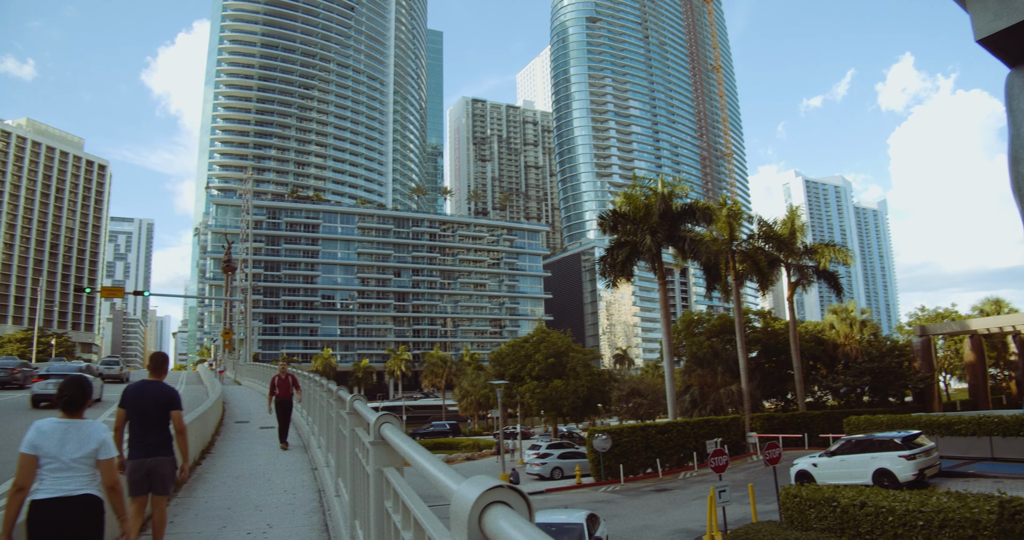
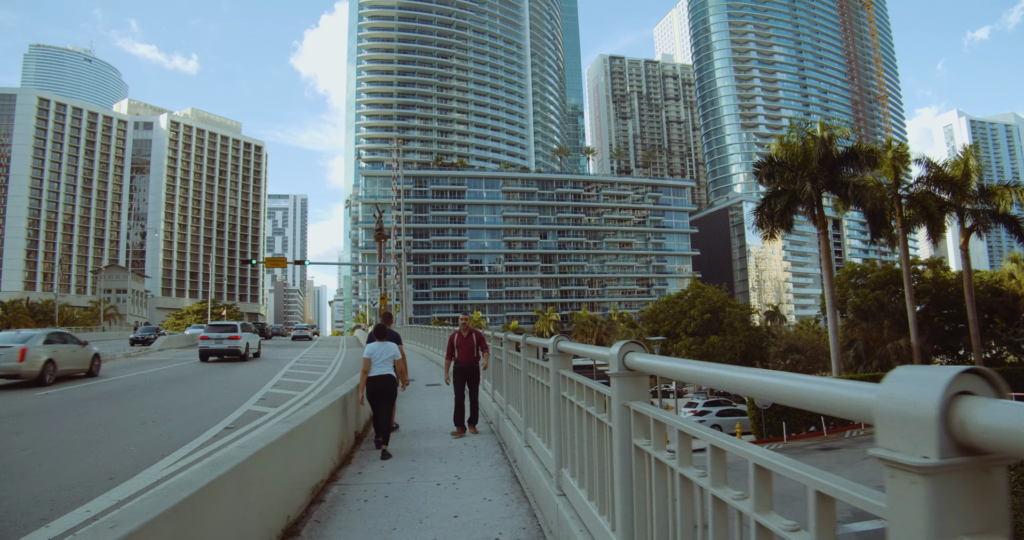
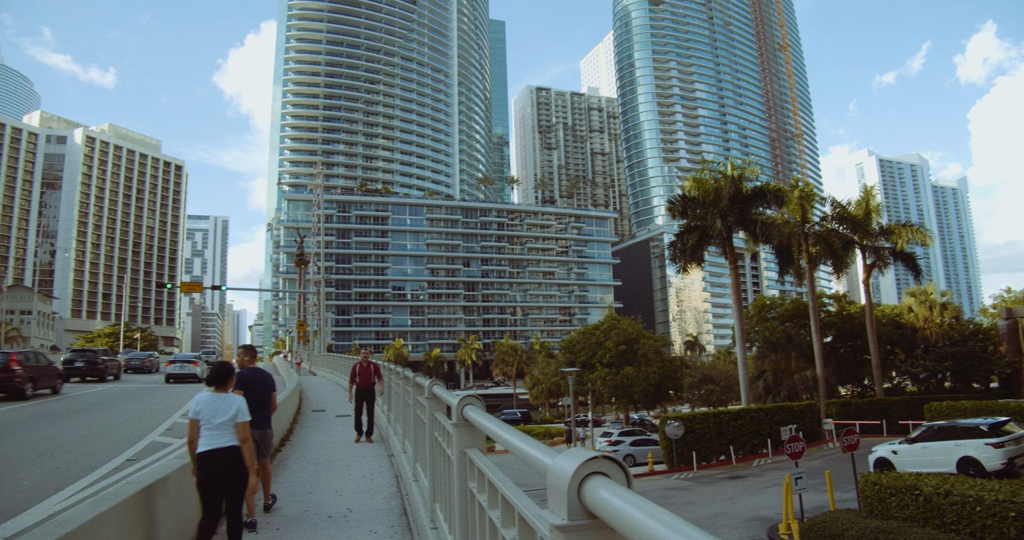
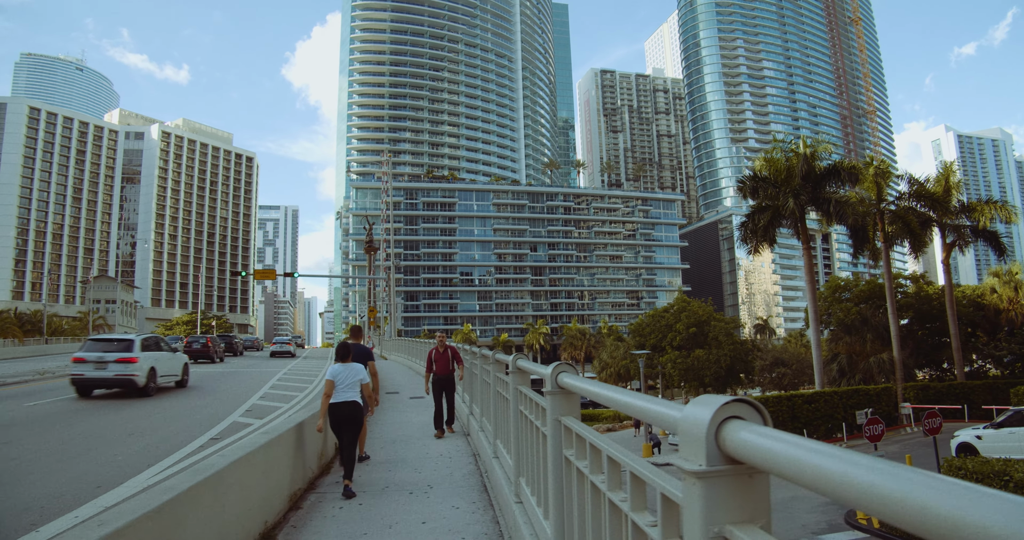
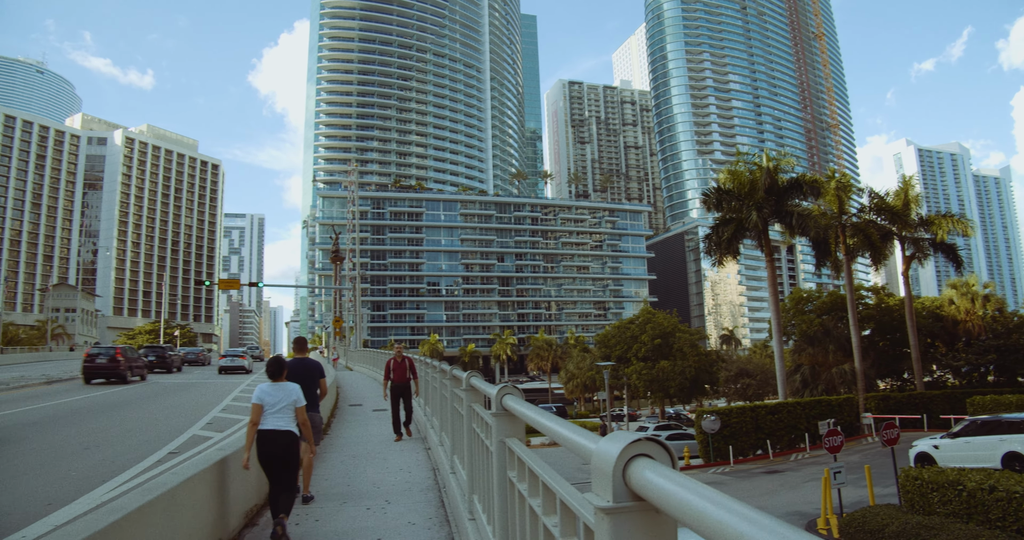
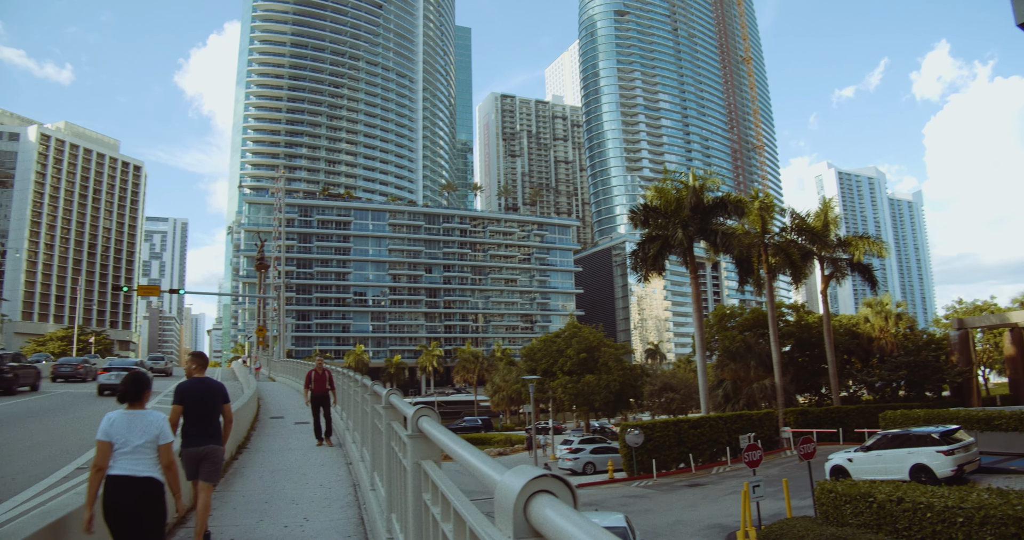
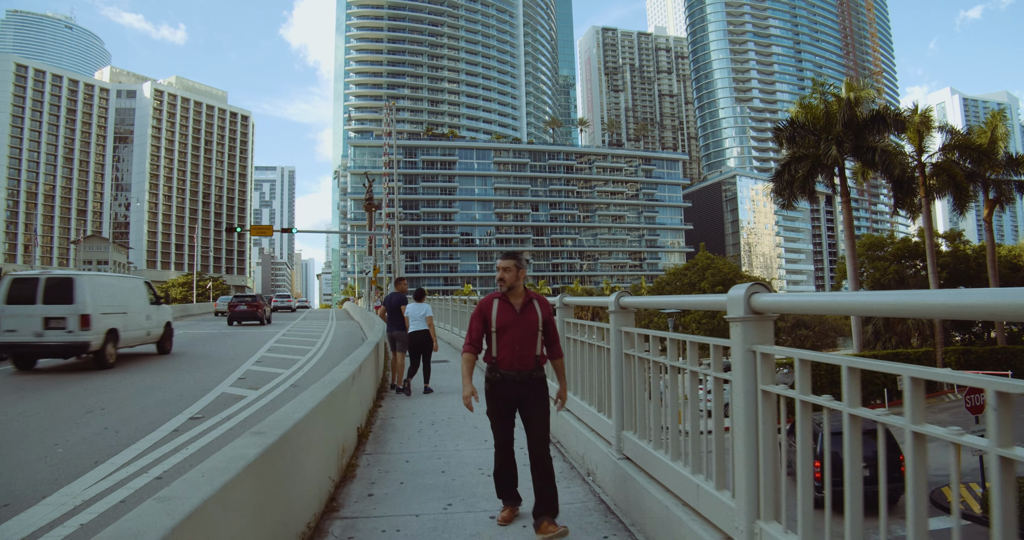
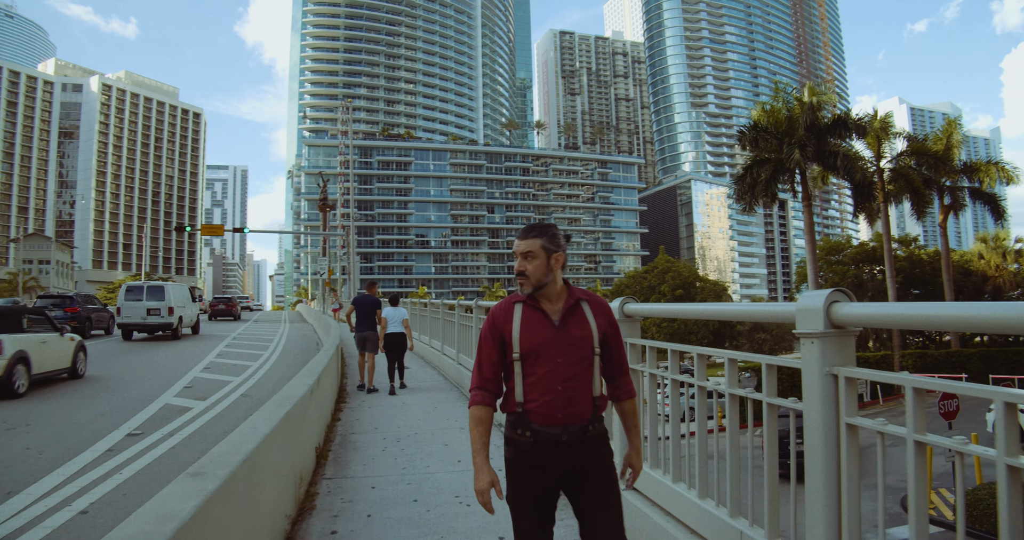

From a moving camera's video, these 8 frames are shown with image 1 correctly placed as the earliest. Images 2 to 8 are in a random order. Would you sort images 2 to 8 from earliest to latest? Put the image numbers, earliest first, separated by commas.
6, 3, 5, 4, 2, 7, 8
